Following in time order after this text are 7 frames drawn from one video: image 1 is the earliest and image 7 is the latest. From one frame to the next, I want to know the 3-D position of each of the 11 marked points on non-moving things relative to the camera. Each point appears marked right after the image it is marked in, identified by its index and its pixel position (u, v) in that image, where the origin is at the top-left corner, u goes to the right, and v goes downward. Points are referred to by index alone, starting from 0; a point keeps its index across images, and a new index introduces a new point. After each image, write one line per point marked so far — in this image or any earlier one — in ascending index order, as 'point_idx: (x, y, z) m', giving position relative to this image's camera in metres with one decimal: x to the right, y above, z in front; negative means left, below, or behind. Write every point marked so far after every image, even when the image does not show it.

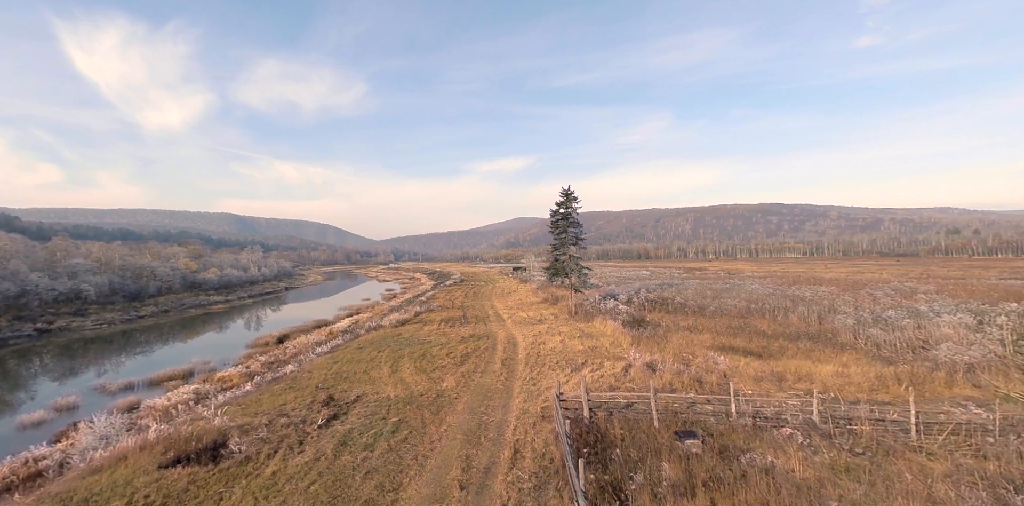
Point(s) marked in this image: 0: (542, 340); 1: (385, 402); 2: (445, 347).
0: (+1.3, -3.9, +18.2) m
1: (-3.3, -3.8, +10.6) m
2: (-2.8, -3.9, +17.3) m
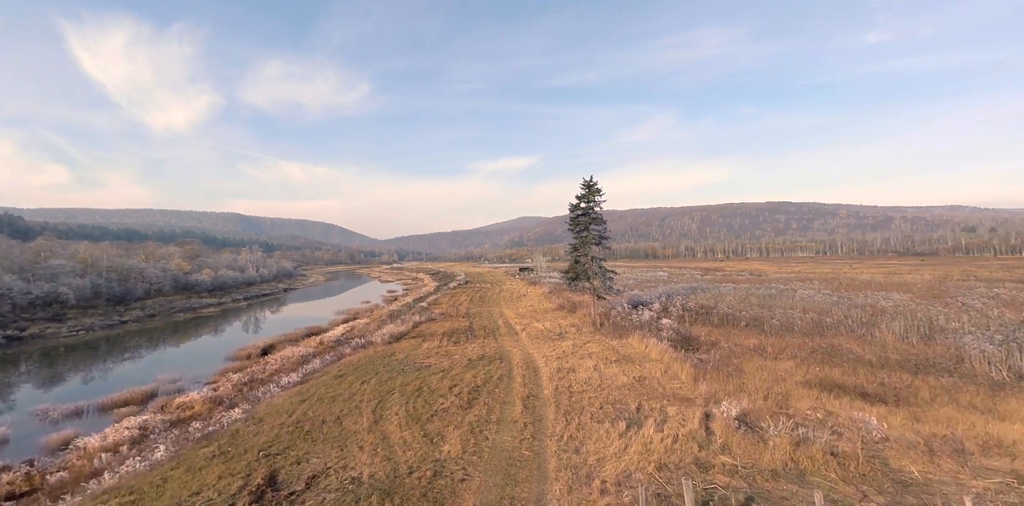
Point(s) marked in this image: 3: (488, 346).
0: (+2.0, -3.9, +14.4) m
1: (-2.7, -3.9, +6.8) m
2: (-2.1, -4.0, +13.5) m
3: (-1.0, -4.1, +18.2) m
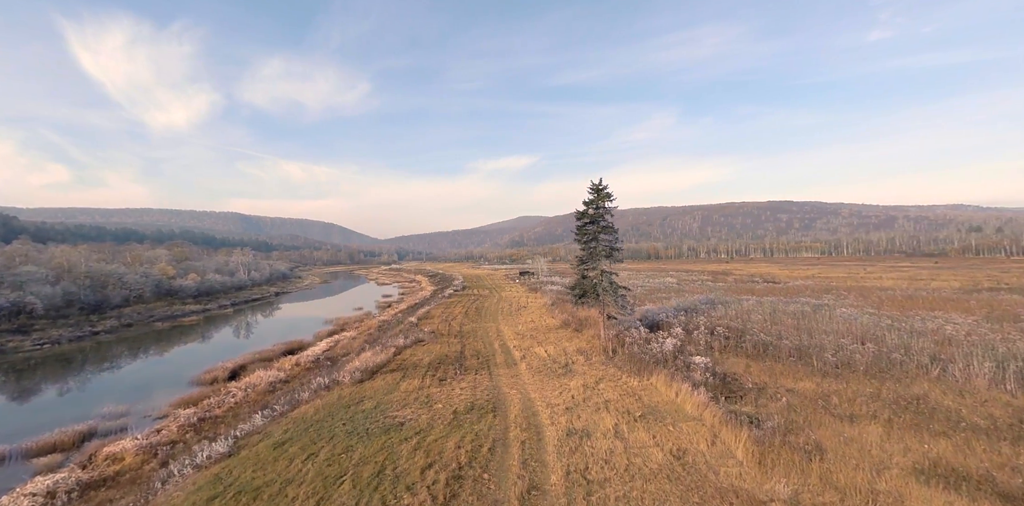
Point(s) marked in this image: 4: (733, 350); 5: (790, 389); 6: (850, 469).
0: (+1.9, -4.6, +11.2) m
1: (-2.8, -4.7, +3.6) m
2: (-2.2, -4.7, +10.3) m
3: (-1.1, -4.8, +15.0) m
4: (+9.5, -4.3, +17.5) m
5: (+8.8, -4.2, +13.0) m
6: (+6.6, -4.2, +8.0) m
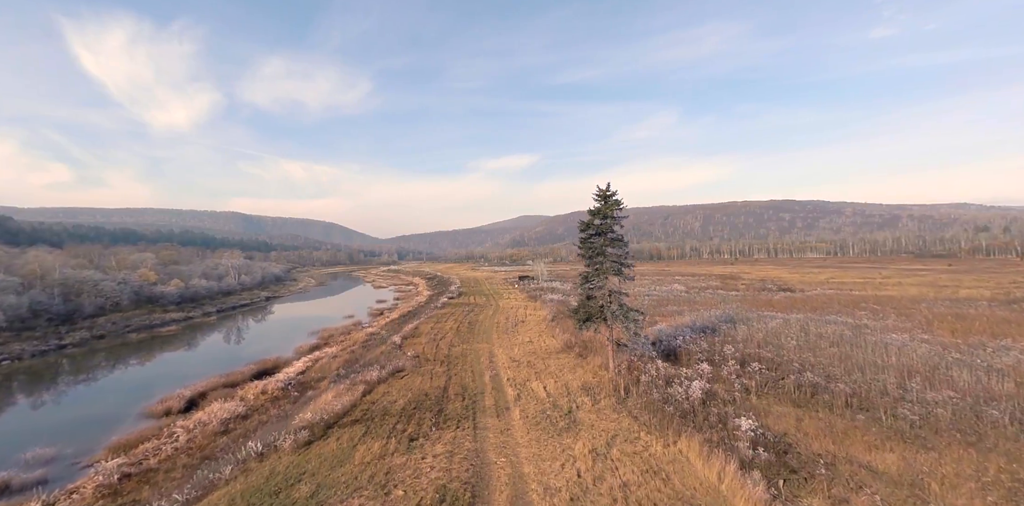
0: (+1.6, -5.4, +7.9) m
1: (-3.1, -5.5, +0.4) m
2: (-2.6, -5.5, +7.1) m
3: (-1.5, -5.6, +11.8) m
4: (+9.2, -5.1, +14.3) m
5: (+8.4, -5.0, +9.7) m
6: (+6.2, -5.0, +4.8) m
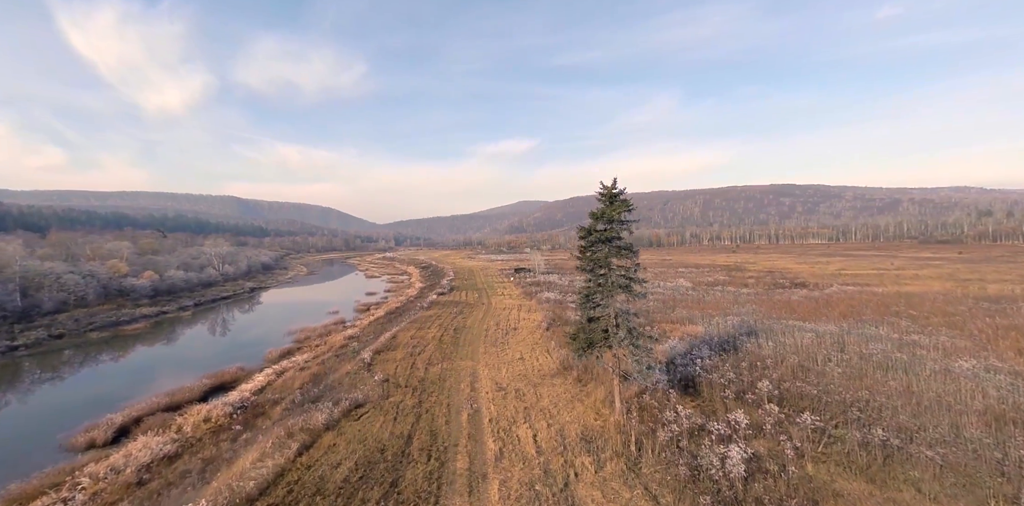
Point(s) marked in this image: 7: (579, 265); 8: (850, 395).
0: (+1.0, -6.3, +4.3) m
1: (-3.7, -6.6, -3.2) m
2: (-3.2, -6.4, +3.5) m
3: (-2.1, -6.3, +8.2) m
4: (+8.6, -5.6, +10.7) m
5: (+7.8, -5.8, +6.1) m
6: (+5.7, -5.9, +1.2) m
7: (+2.6, -0.4, +15.6) m
8: (+12.6, -5.1, +15.4) m
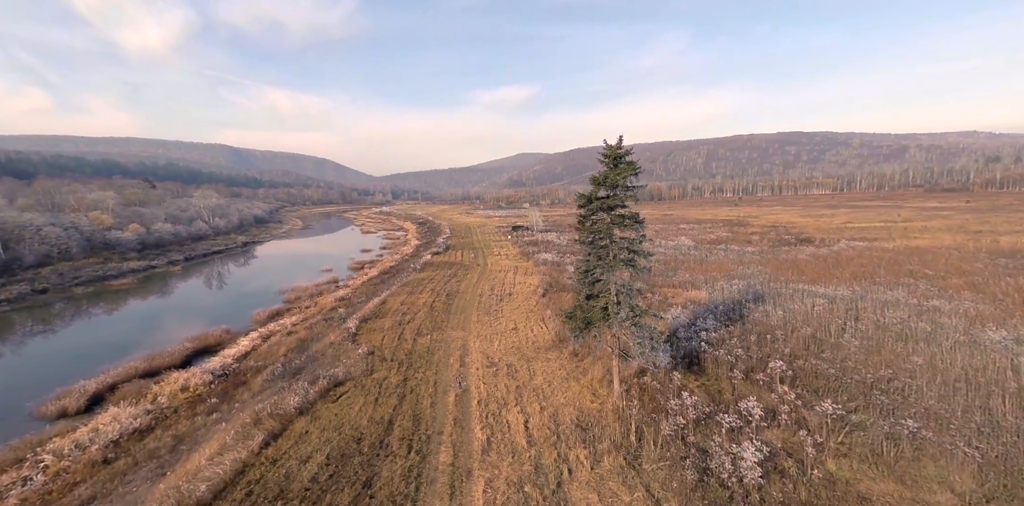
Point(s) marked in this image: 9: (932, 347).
0: (+0.7, -6.4, +3.3) m
1: (-4.0, -7.6, -4.2) m
2: (-3.5, -6.7, +2.4) m
3: (-2.4, -6.0, +7.1) m
4: (+8.3, -5.1, +9.6) m
5: (+7.5, -5.7, +5.0) m
6: (+5.3, -6.4, +0.1) m
7: (+2.2, +0.7, +13.9) m
8: (+12.3, -4.0, +14.1) m
9: (+16.6, -3.4, +15.9) m
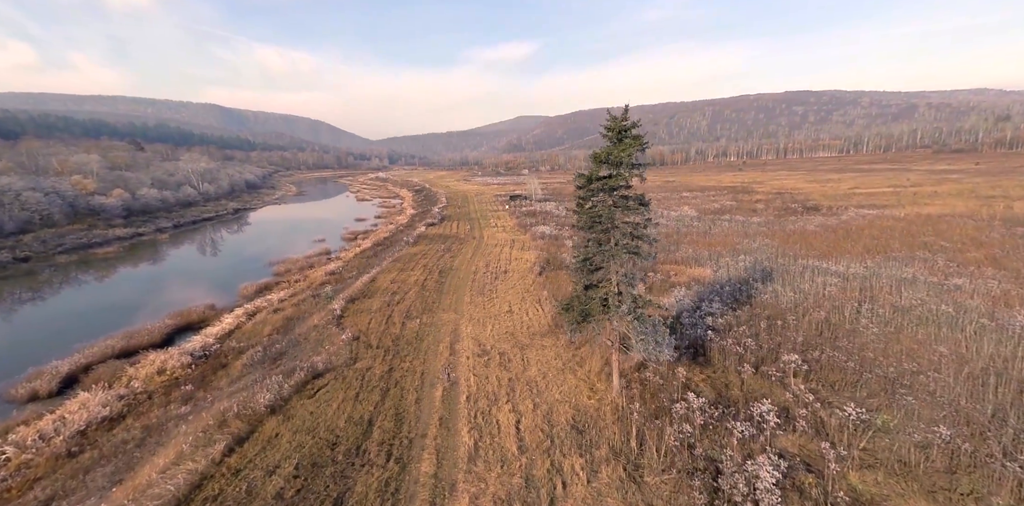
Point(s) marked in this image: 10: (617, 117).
0: (+0.4, -6.8, +2.4) m
1: (-4.3, -8.7, -5.0) m
2: (-3.8, -7.2, +1.6) m
3: (-2.7, -6.1, +6.2) m
4: (+8.0, -4.9, +8.5) m
5: (+7.2, -5.9, +4.1) m
6: (+5.1, -7.1, -0.7) m
7: (+1.9, +1.1, +12.3) m
8: (+12.0, -3.5, +13.0) m
9: (+16.3, -2.7, +14.7) m
10: (+2.7, +3.5, +10.2) m
